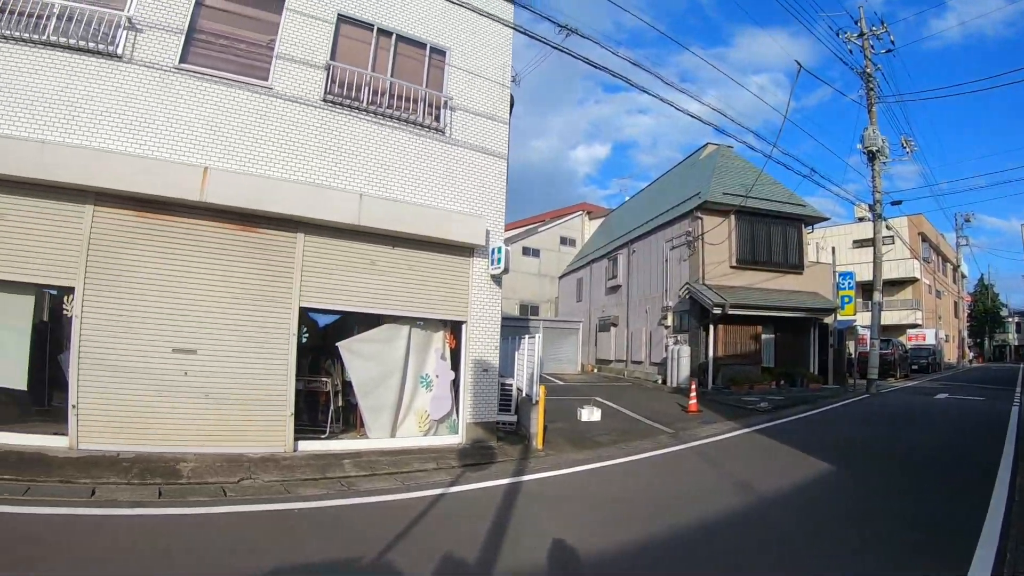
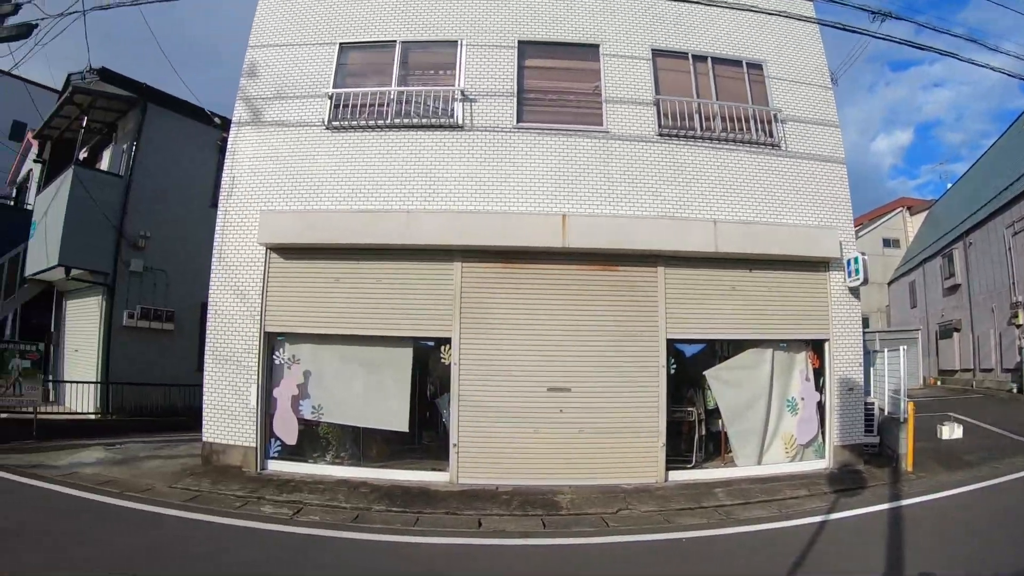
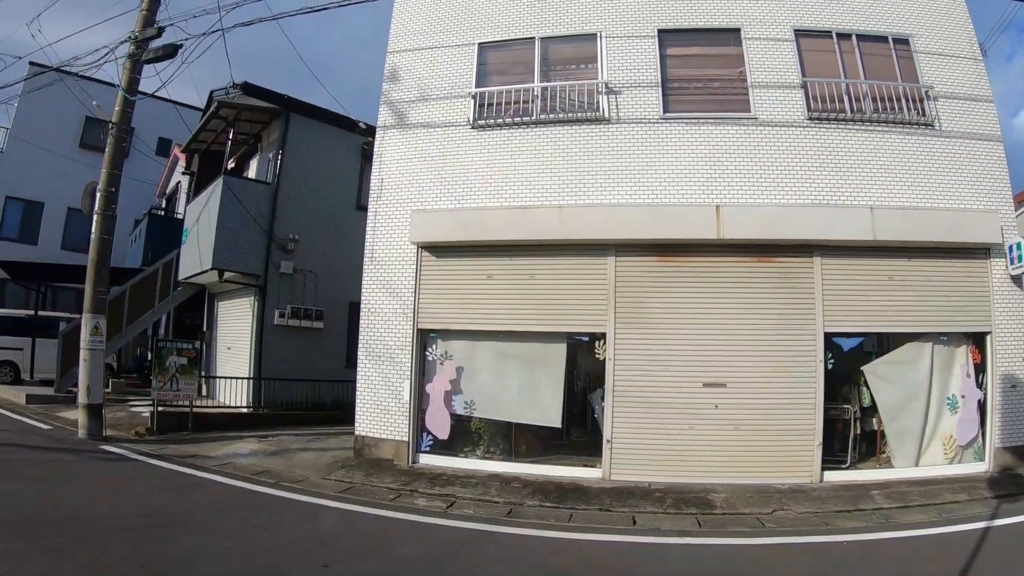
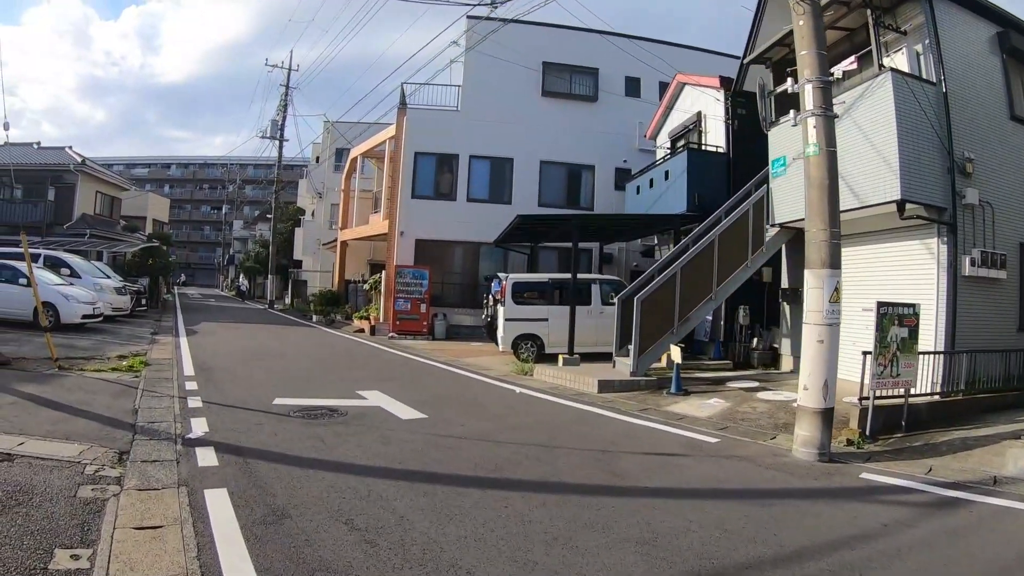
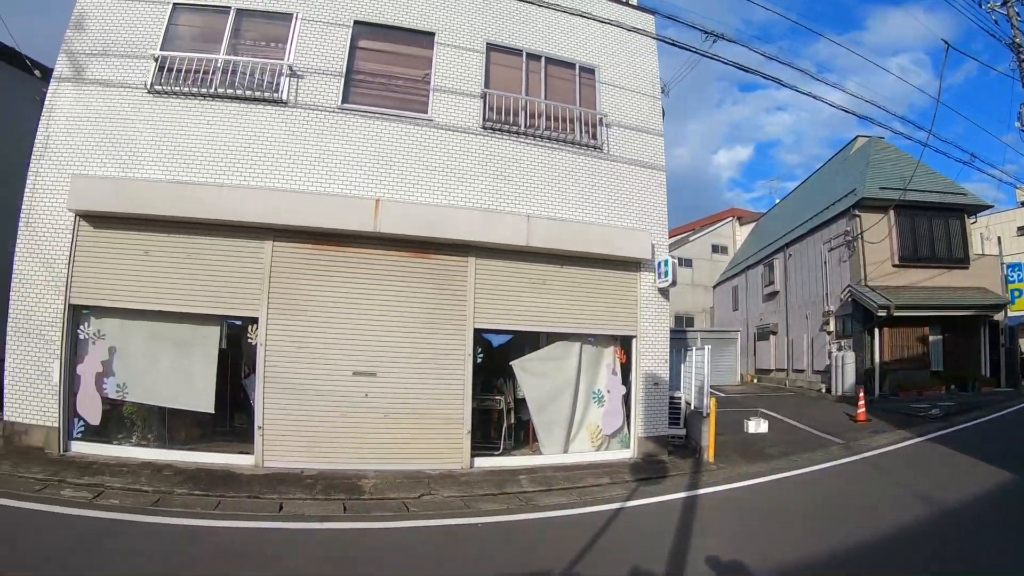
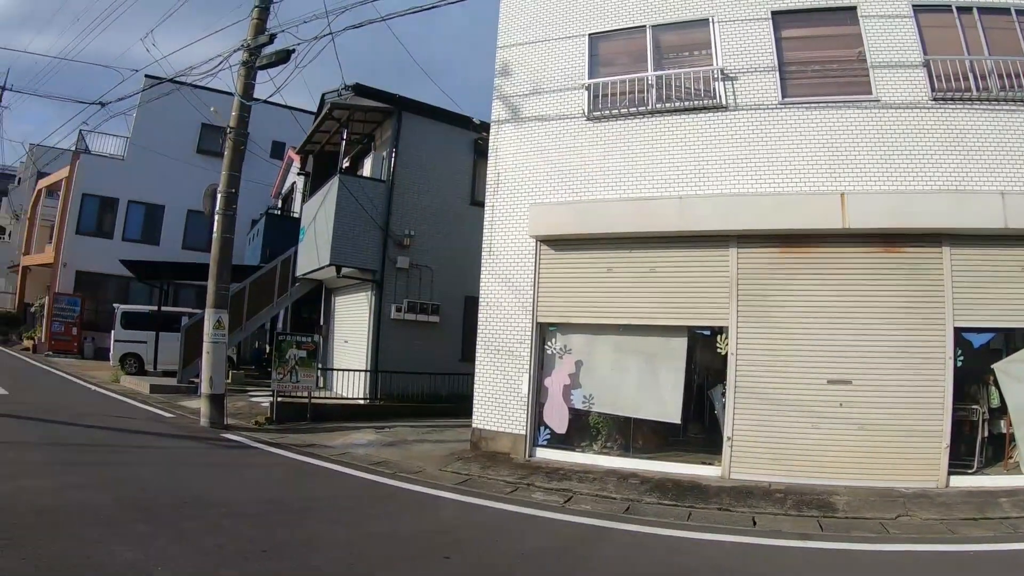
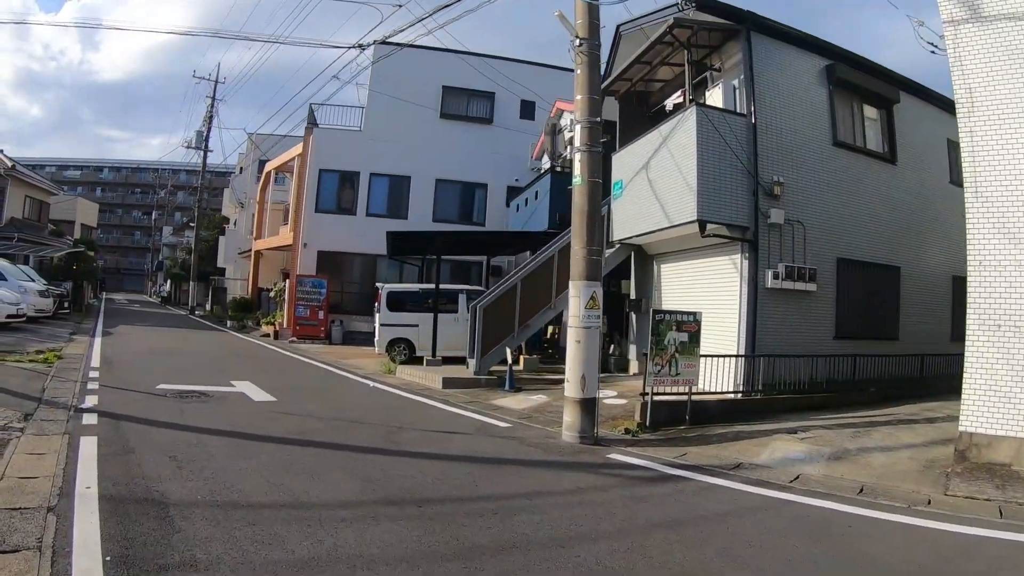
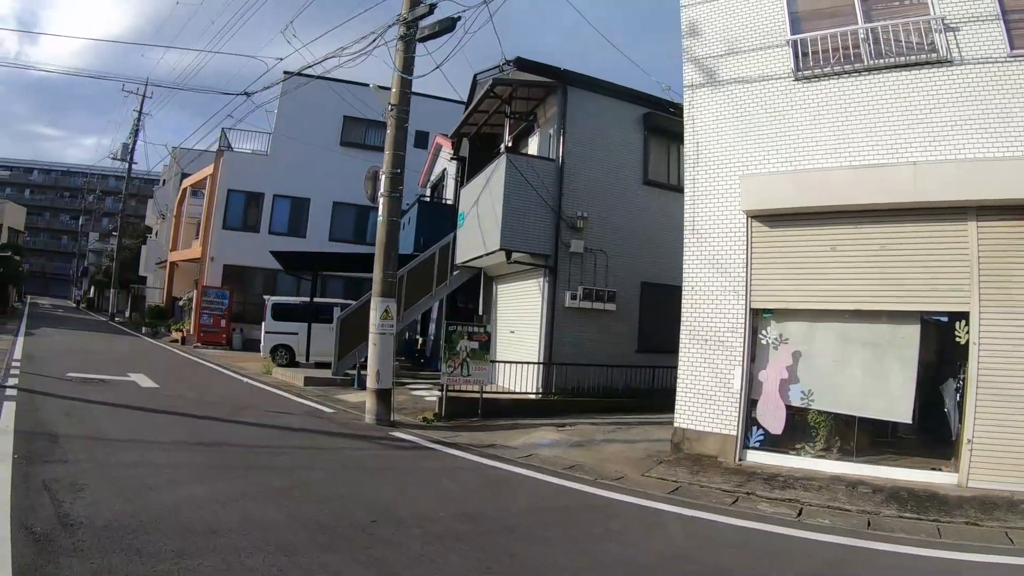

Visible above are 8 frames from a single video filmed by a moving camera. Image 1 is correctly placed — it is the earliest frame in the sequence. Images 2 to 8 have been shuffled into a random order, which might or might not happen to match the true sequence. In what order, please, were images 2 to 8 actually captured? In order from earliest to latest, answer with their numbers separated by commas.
5, 2, 3, 6, 8, 7, 4
